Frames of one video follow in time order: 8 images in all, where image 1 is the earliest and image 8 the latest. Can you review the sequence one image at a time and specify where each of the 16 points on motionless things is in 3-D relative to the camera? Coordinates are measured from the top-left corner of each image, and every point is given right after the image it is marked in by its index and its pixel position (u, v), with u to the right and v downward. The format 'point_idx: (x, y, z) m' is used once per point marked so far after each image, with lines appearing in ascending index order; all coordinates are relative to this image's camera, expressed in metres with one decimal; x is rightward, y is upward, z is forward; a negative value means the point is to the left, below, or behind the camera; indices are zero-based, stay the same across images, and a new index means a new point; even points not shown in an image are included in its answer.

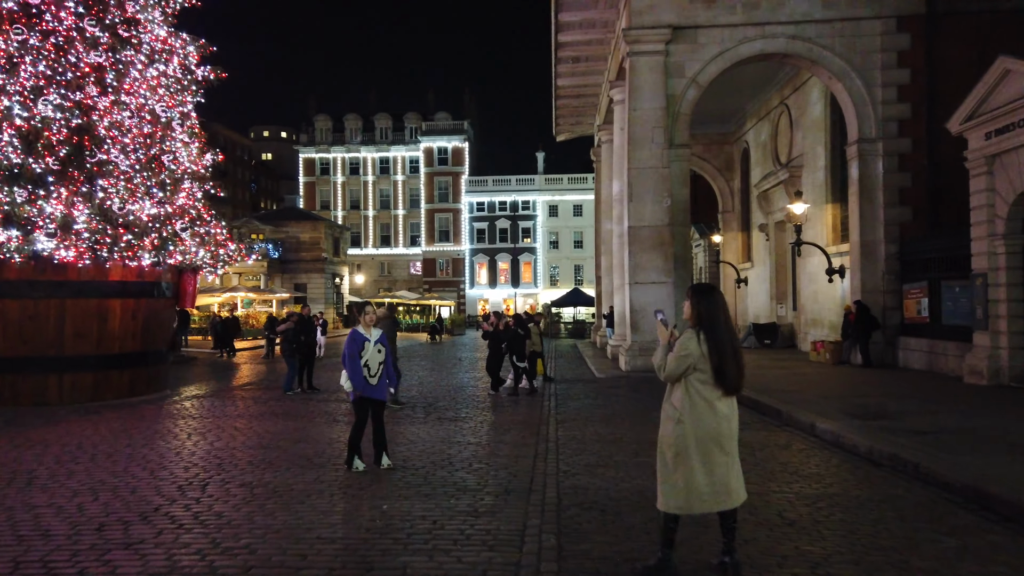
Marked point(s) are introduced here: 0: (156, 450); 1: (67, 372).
0: (-4.2, -1.9, +8.8) m
1: (-8.0, -1.5, +13.4) m
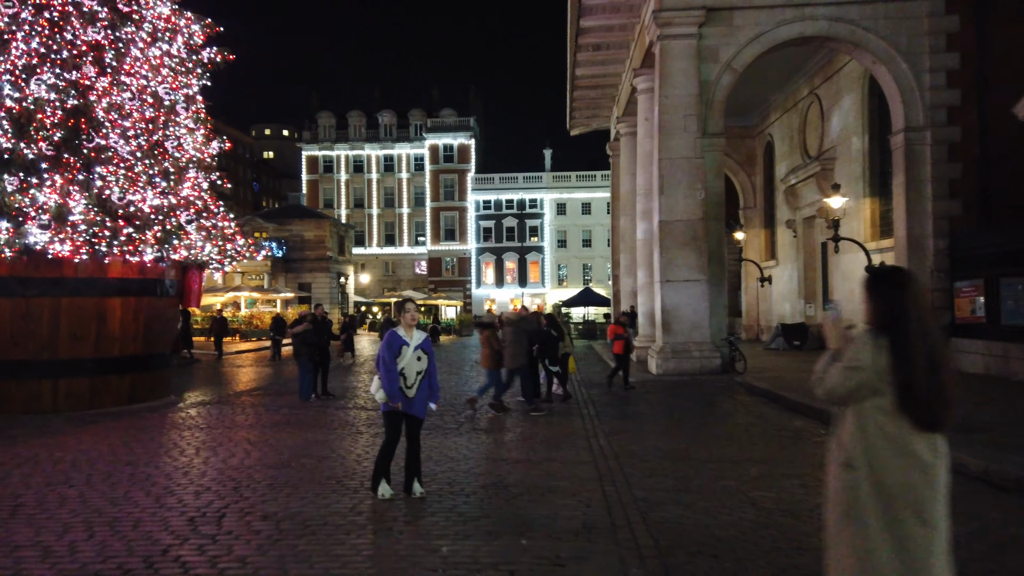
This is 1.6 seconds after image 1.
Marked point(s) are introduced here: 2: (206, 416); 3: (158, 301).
0: (-3.6, -1.9, +7.7) m
1: (-7.4, -1.5, +12.2) m
2: (-5.1, -2.1, +12.2) m
3: (-6.4, -0.2, +13.4) m
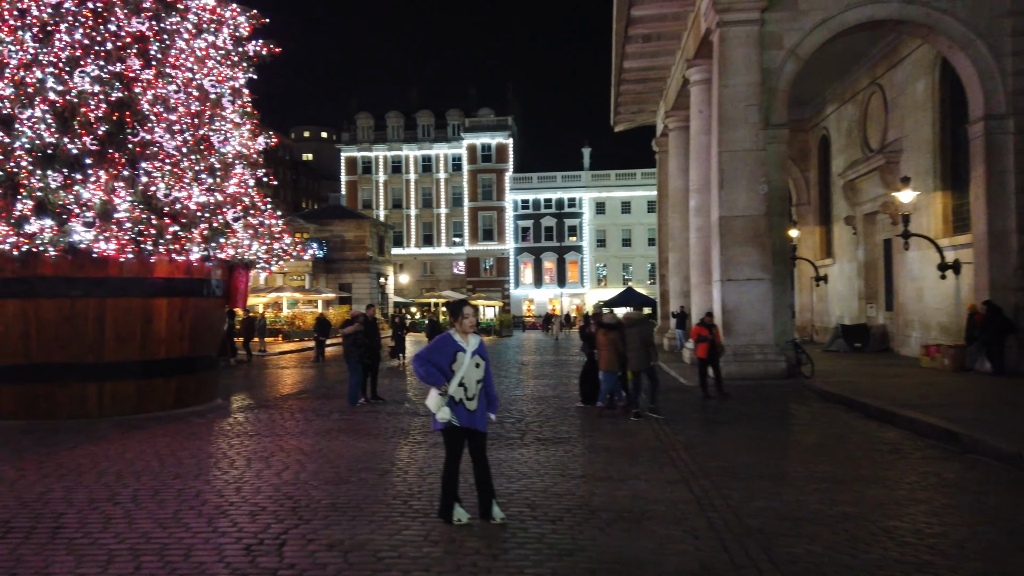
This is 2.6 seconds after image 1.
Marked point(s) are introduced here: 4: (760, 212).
0: (-2.9, -1.9, +7.1) m
1: (-6.4, -1.5, +11.8) m
2: (-4.1, -2.1, +11.7) m
3: (-5.4, -0.2, +12.9) m
4: (+5.9, +1.8, +17.7) m
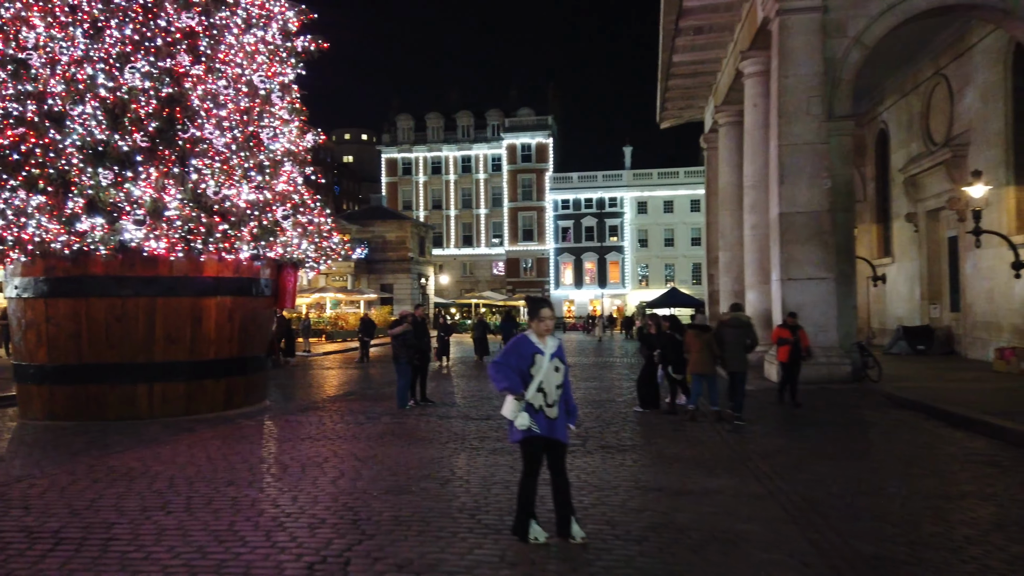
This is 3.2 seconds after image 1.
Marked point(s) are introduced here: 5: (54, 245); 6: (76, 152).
0: (-2.2, -1.9, +6.7) m
1: (-5.5, -1.5, +11.6) m
2: (-3.3, -2.1, +11.4) m
3: (-4.4, -0.2, +12.7) m
4: (+7.1, +1.8, +16.9) m
5: (-6.8, +0.6, +11.0) m
6: (-6.4, +2.0, +10.9) m
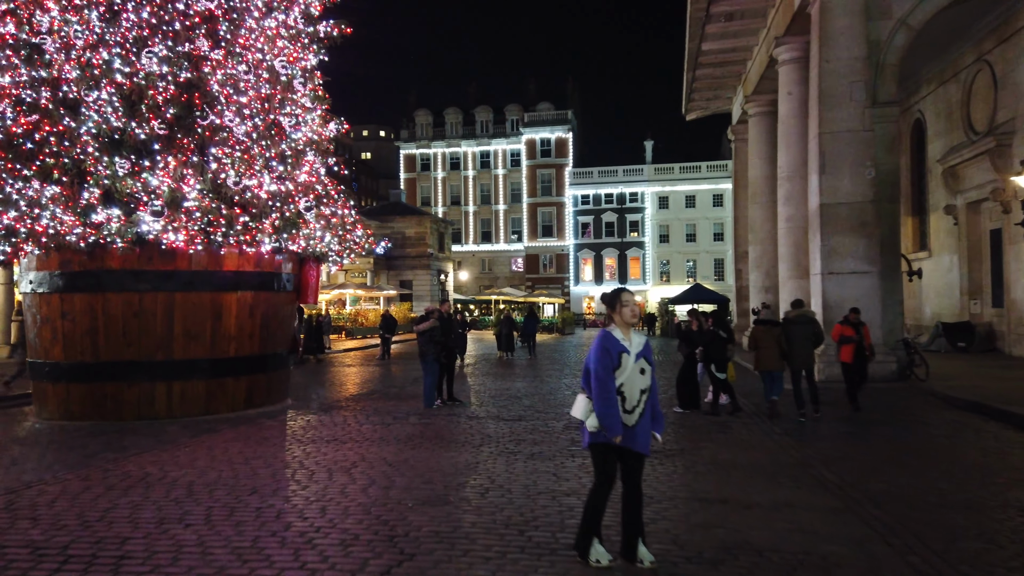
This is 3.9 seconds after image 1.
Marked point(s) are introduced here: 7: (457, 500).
0: (-1.8, -1.8, +6.2) m
1: (-5.0, -1.4, +11.2) m
2: (-2.8, -2.0, +10.9) m
3: (-3.9, -0.1, +12.2) m
4: (+7.7, +2.0, +16.2) m
5: (-6.3, +0.7, +10.5) m
6: (-5.9, +2.1, +10.4) m
7: (-0.5, -1.8, +6.3) m
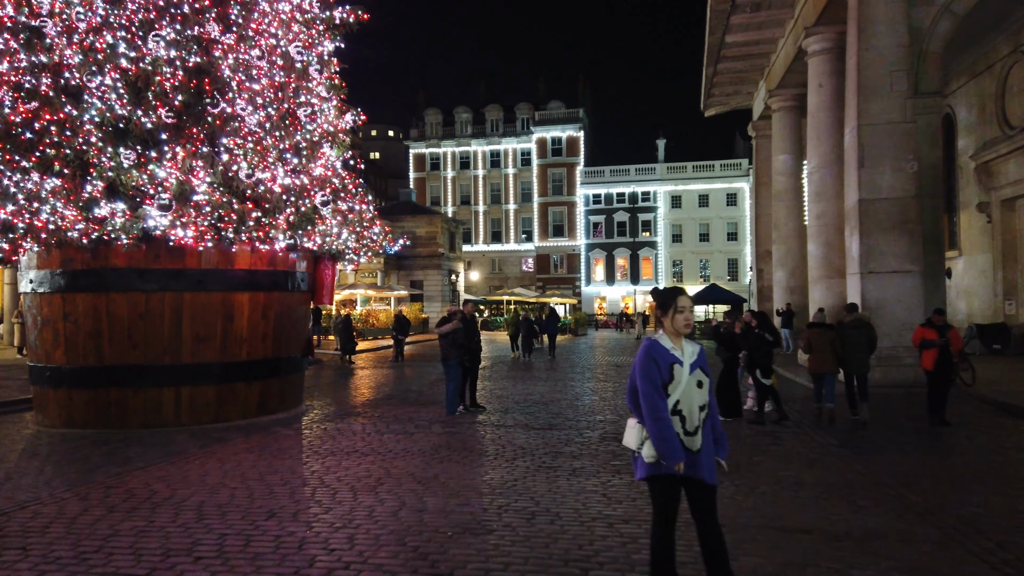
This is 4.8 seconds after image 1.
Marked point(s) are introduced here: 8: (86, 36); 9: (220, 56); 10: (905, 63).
0: (-1.5, -1.8, +5.5) m
1: (-4.6, -1.4, +10.5) m
2: (-2.3, -2.0, +10.2) m
3: (-3.4, -0.1, +11.5) m
4: (+8.2, +2.0, +15.3) m
5: (-5.9, +0.7, +9.9) m
6: (-5.5, +2.1, +9.7) m
7: (-0.1, -1.8, +5.5) m
8: (-5.5, +3.3, +9.7) m
9: (-4.1, +3.2, +10.4) m
10: (+8.1, +4.7, +15.4) m
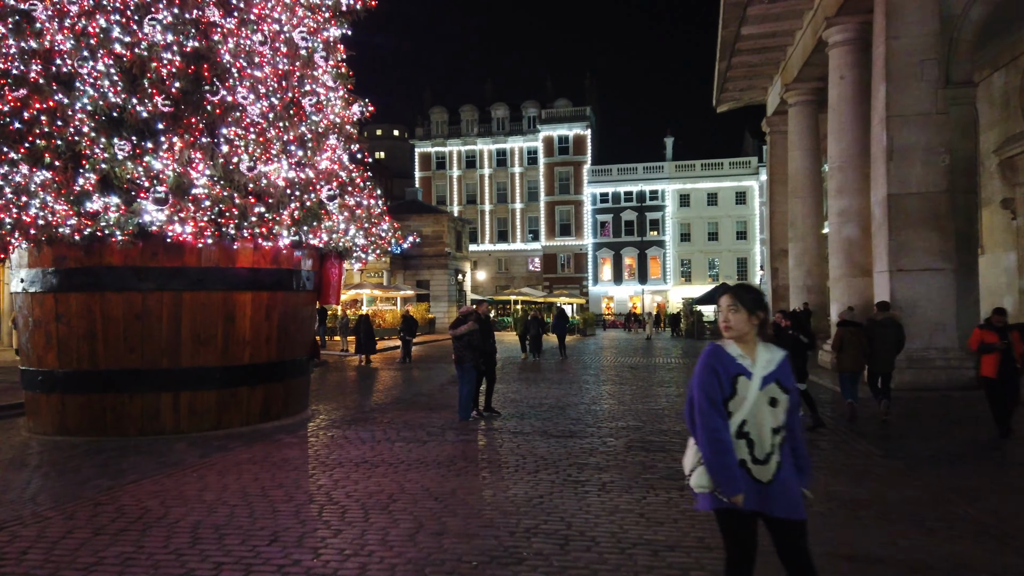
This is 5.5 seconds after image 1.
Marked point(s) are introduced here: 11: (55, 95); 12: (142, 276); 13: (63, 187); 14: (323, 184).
0: (-1.2, -1.8, +4.8) m
1: (-4.4, -1.4, +9.9) m
2: (-2.1, -2.0, +9.6) m
3: (-3.2, -0.1, +10.9) m
4: (+8.4, +2.0, +14.7) m
5: (-5.6, +0.7, +9.3) m
6: (-5.2, +2.1, +9.1) m
7: (+0.1, -1.8, +4.9) m
8: (-5.3, +3.3, +9.1) m
9: (-3.8, +3.2, +9.8) m
10: (+8.4, +4.7, +14.7) m
11: (-5.6, +2.3, +9.0) m
12: (-4.8, +0.1, +9.6) m
13: (-5.6, +1.2, +9.2) m
14: (-2.9, +1.5, +11.2) m
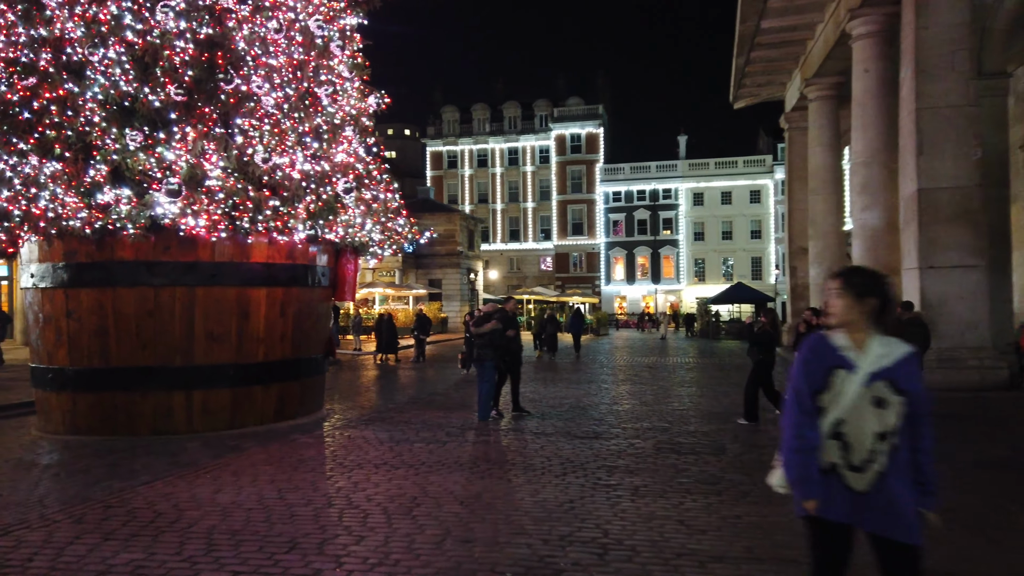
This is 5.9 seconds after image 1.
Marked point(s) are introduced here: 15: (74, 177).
0: (-1.0, -1.7, +4.5) m
1: (-4.1, -1.3, +9.6) m
2: (-1.8, -1.9, +9.3) m
3: (-2.9, -0.1, +10.6) m
4: (+8.8, +2.0, +14.2) m
5: (-5.3, +0.8, +9.0) m
6: (-5.0, +2.1, +8.9) m
7: (+0.4, -1.7, +4.6) m
8: (-5.0, +3.3, +8.8) m
9: (-3.5, +3.3, +9.5) m
10: (+8.8, +4.7, +14.3) m
11: (-5.3, +2.4, +8.8) m
12: (-4.5, +0.2, +9.3) m
13: (-5.3, +1.3, +9.0) m
14: (-2.6, +1.6, +10.9) m
15: (-5.3, +1.3, +9.0) m
